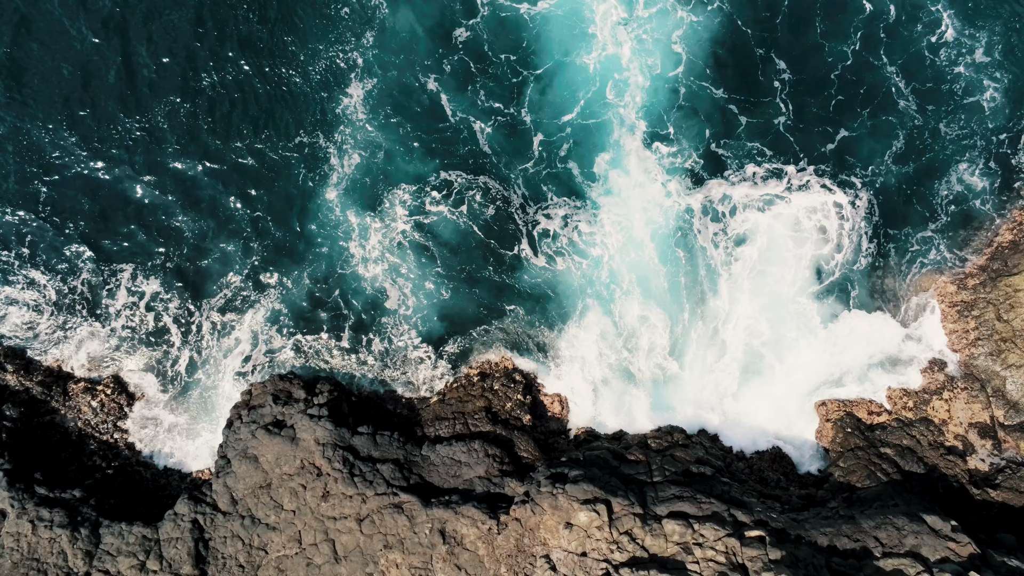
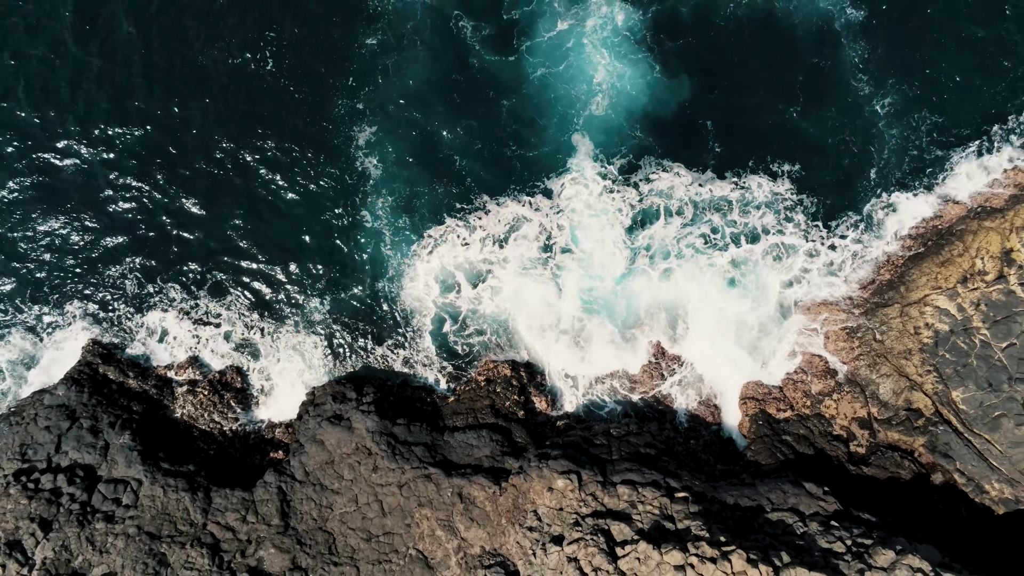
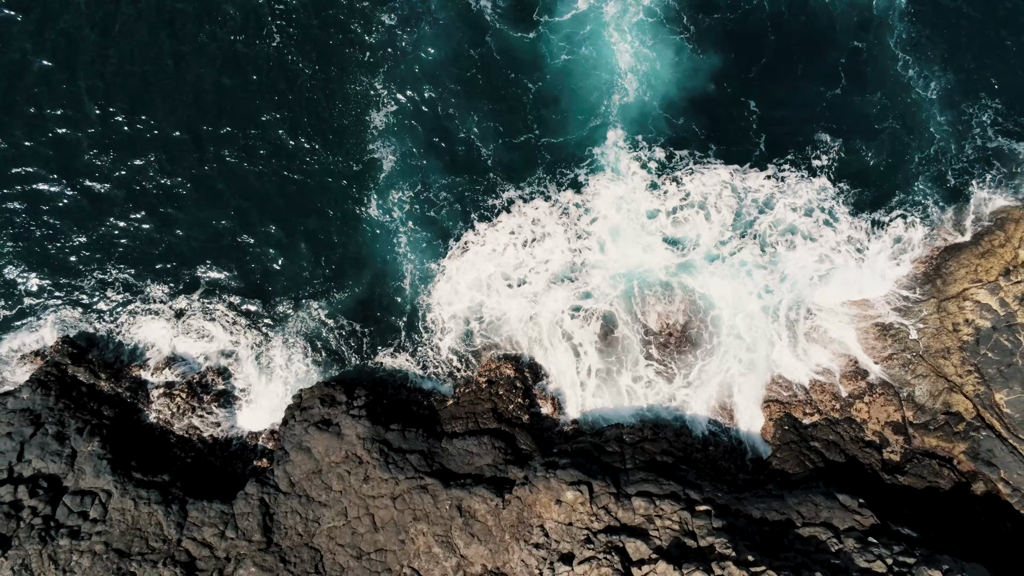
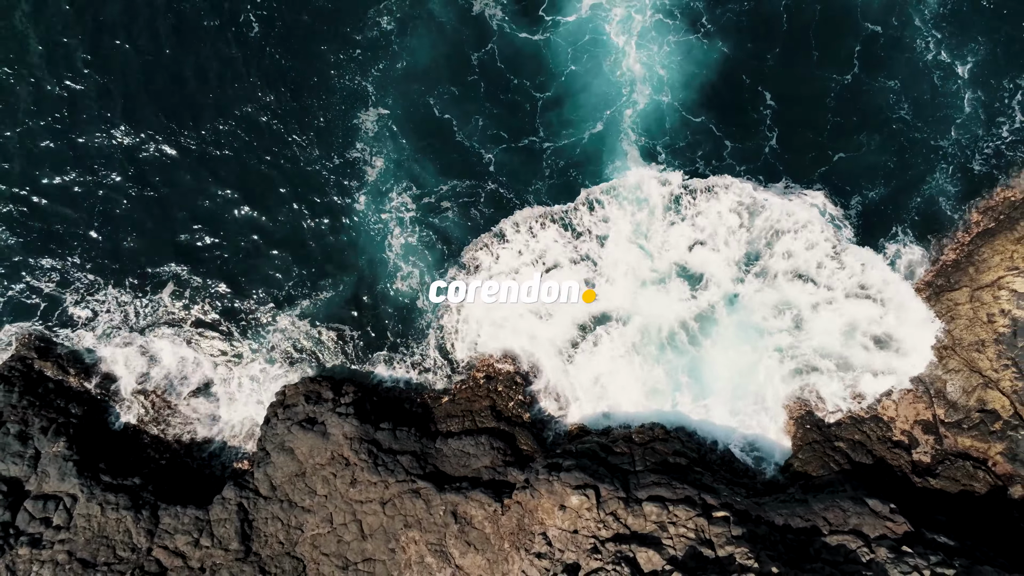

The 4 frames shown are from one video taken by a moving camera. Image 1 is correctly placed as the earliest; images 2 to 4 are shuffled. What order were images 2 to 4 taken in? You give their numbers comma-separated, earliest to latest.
4, 3, 2
